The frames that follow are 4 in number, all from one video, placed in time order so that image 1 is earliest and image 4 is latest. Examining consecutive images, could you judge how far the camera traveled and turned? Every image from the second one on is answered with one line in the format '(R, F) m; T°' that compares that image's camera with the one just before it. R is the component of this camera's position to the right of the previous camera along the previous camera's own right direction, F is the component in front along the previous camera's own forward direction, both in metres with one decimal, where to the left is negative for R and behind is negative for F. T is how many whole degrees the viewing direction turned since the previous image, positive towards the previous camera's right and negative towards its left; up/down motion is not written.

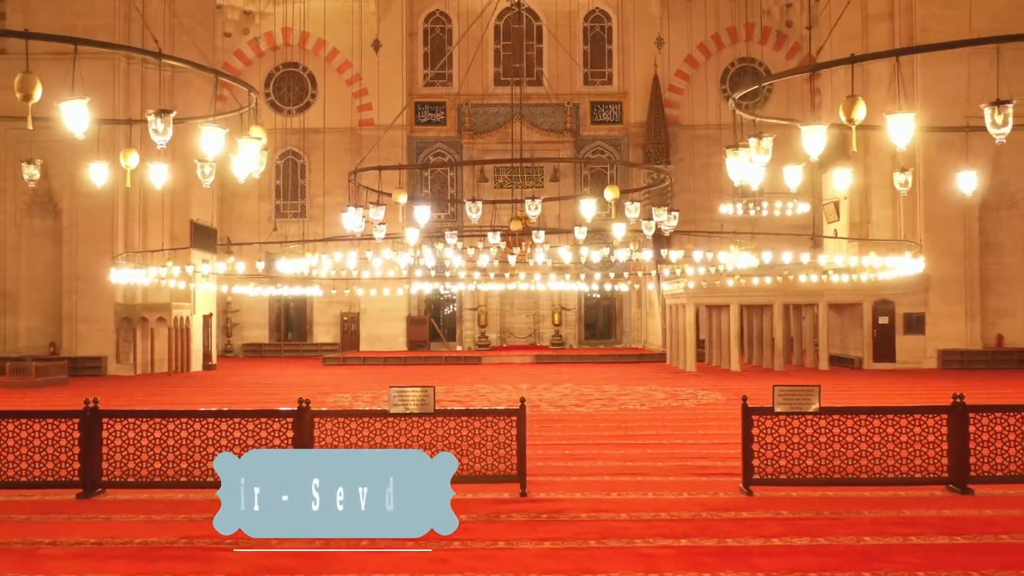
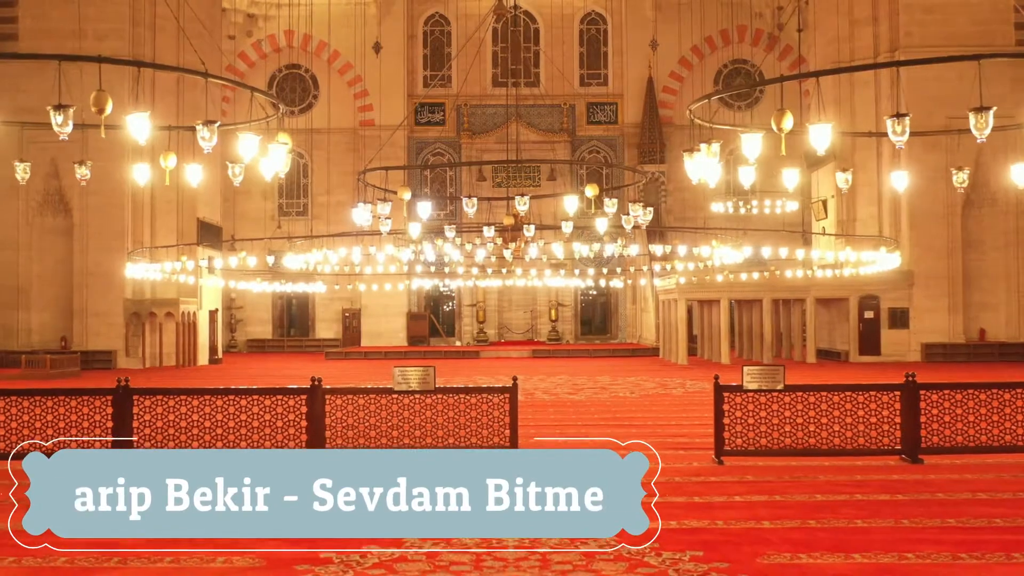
(0.0, -0.5) m; 0°
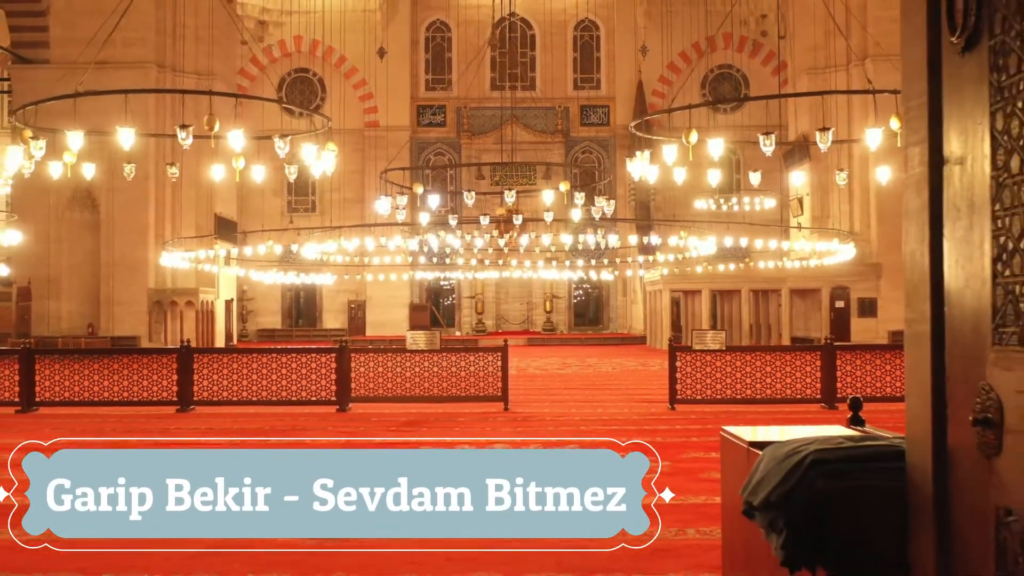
(0.0, -1.2) m; 0°
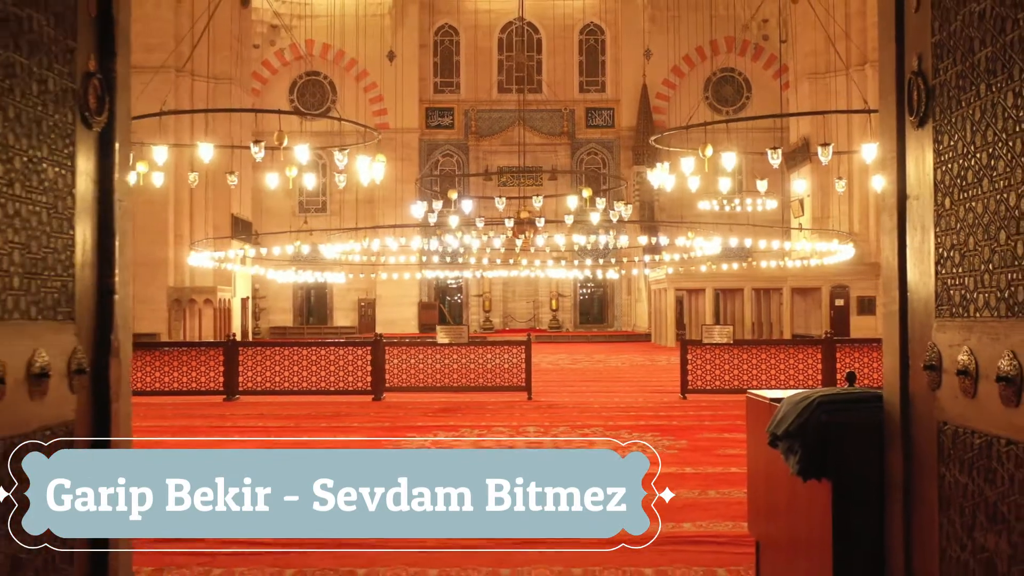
(-0.2, -0.5) m; 0°
